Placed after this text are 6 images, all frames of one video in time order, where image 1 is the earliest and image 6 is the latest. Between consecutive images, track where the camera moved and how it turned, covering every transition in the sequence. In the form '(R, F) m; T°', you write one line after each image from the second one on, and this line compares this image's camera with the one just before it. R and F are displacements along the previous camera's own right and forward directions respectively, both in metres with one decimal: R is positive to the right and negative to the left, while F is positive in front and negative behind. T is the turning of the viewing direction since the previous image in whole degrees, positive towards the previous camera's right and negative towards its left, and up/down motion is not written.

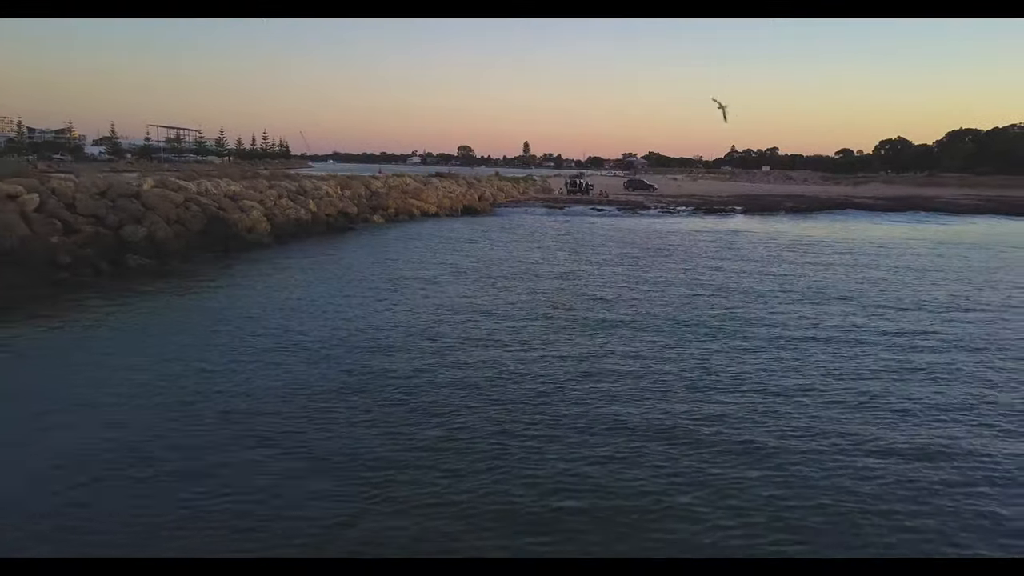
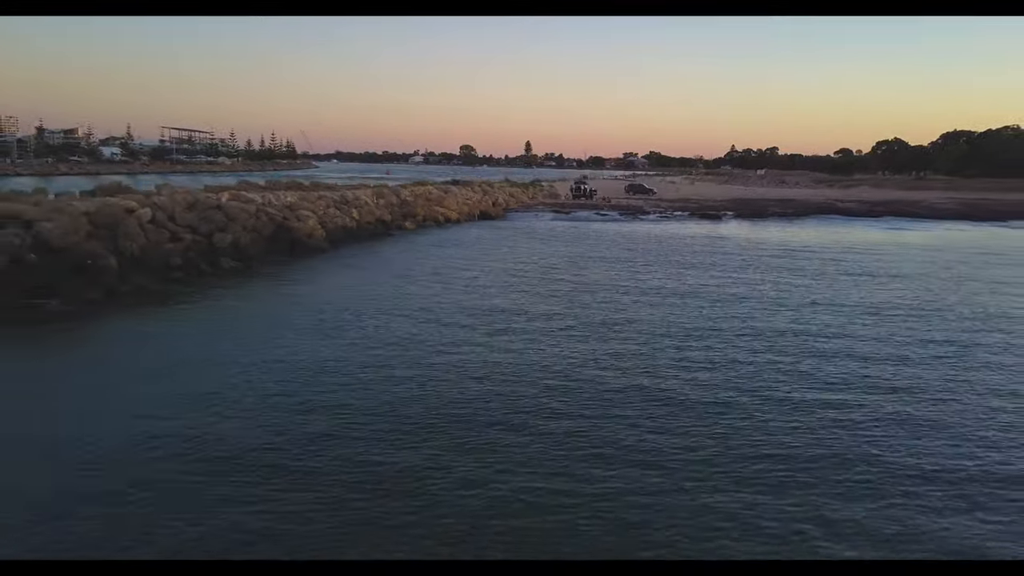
(-0.2, -1.6) m; 0°
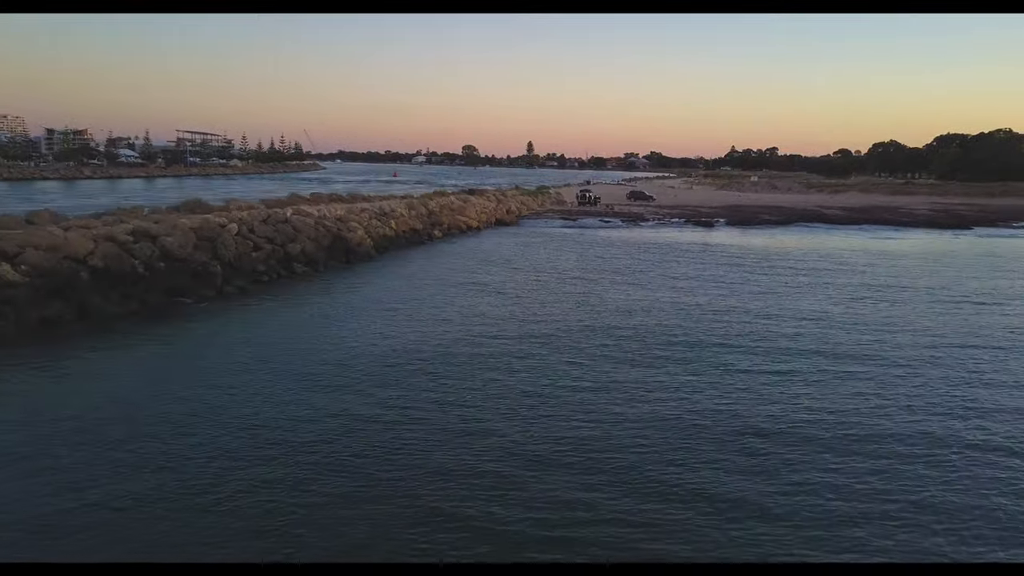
(-0.2, -1.8) m; 0°
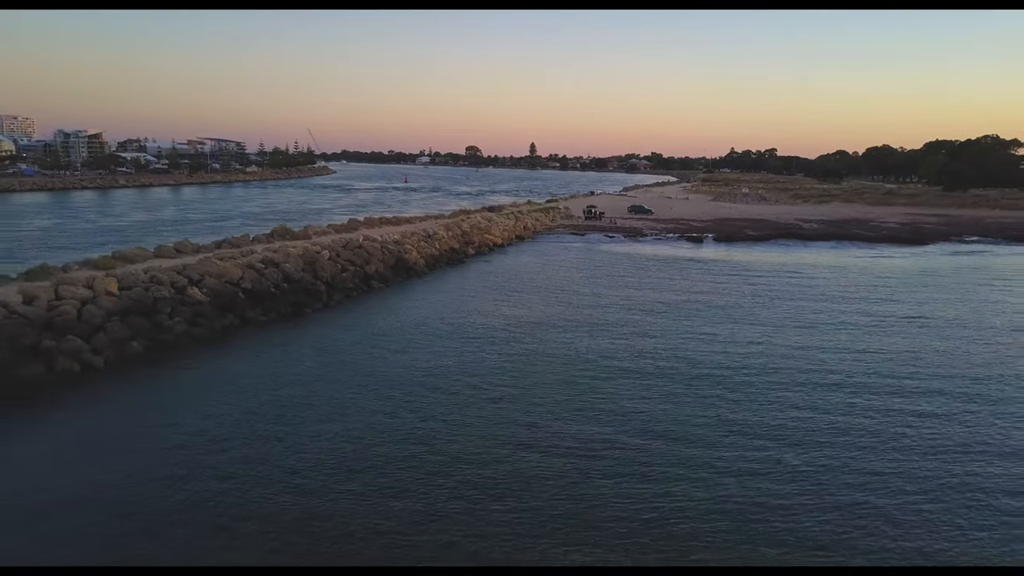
(-0.3, -3.1) m; 0°
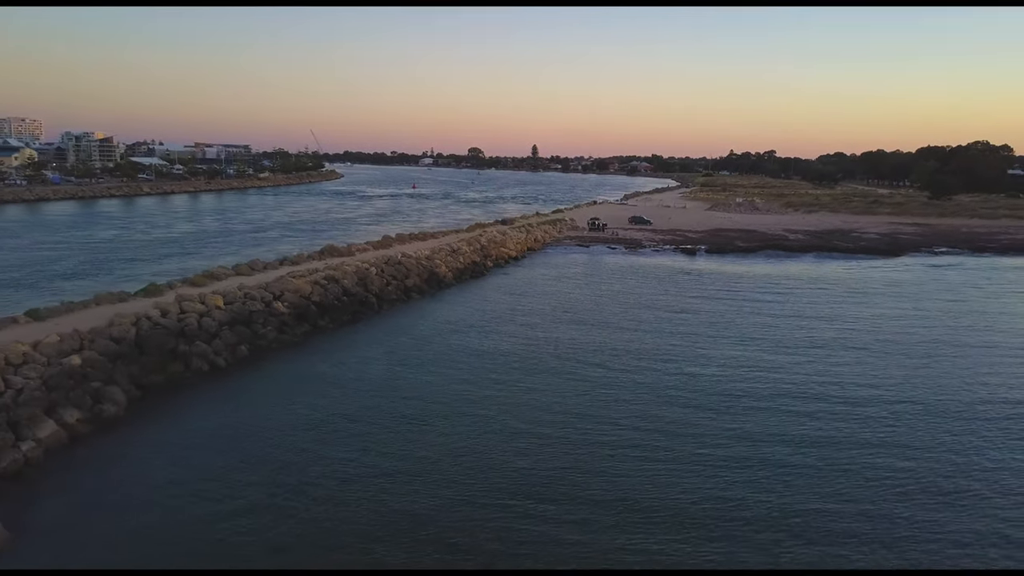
(-0.2, -2.4) m; 0°
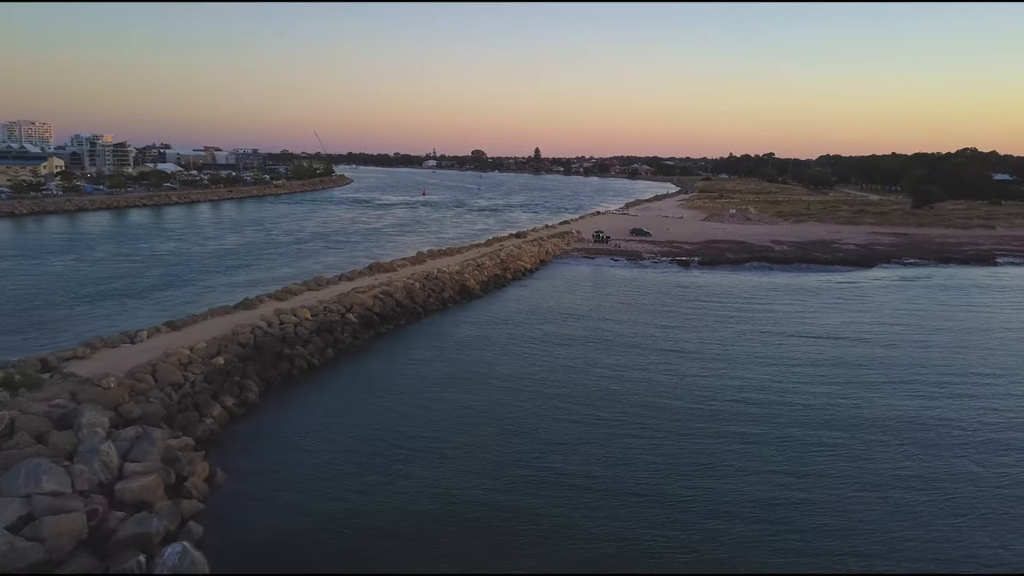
(-0.3, -3.1) m; 0°
